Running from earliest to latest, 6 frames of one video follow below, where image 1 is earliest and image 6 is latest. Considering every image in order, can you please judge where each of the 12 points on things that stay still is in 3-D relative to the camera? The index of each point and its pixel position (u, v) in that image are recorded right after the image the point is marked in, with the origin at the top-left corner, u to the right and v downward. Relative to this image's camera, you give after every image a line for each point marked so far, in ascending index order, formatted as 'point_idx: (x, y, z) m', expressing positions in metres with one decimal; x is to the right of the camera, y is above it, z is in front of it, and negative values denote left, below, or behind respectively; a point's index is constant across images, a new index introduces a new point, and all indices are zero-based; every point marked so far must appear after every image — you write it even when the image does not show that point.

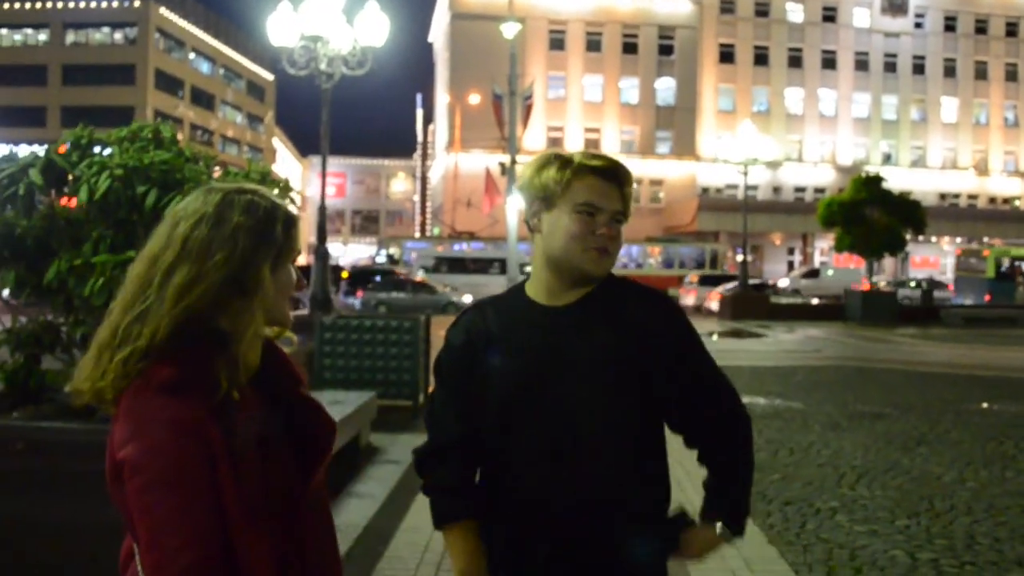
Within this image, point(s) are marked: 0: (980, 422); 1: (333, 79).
0: (+5.4, -1.5, +12.3) m
1: (-2.8, +3.2, +16.4) m
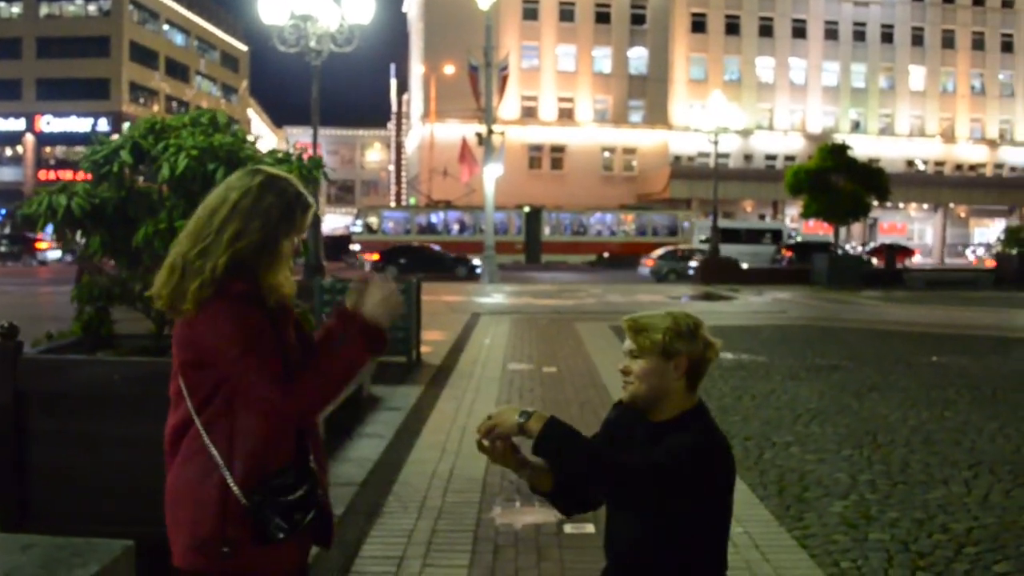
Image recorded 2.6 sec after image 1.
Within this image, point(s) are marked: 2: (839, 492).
0: (+5.3, -1.1, +13.4) m
1: (-3.1, +3.8, +17.1) m
2: (+2.2, -1.4, +7.0) m
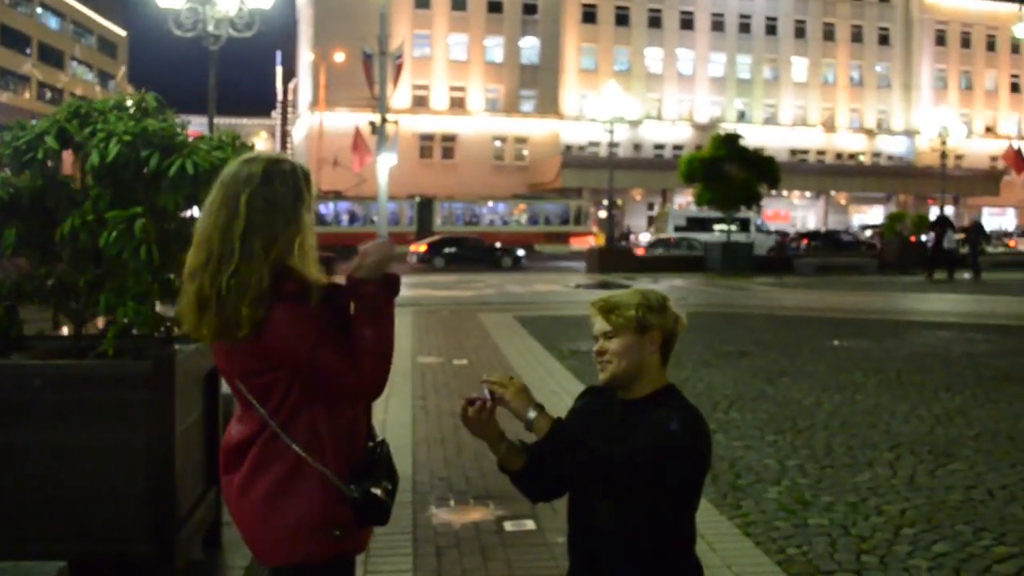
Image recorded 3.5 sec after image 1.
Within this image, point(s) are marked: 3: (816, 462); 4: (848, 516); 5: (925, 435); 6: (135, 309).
0: (+4.1, -0.9, +13.7) m
1: (-4.6, +3.9, +16.5) m
2: (+1.7, -1.3, +7.1) m
3: (+2.2, -1.2, +7.6) m
4: (+2.0, -1.3, +6.2) m
5: (+3.4, -1.2, +8.6) m
6: (-1.7, -0.1, +4.8) m
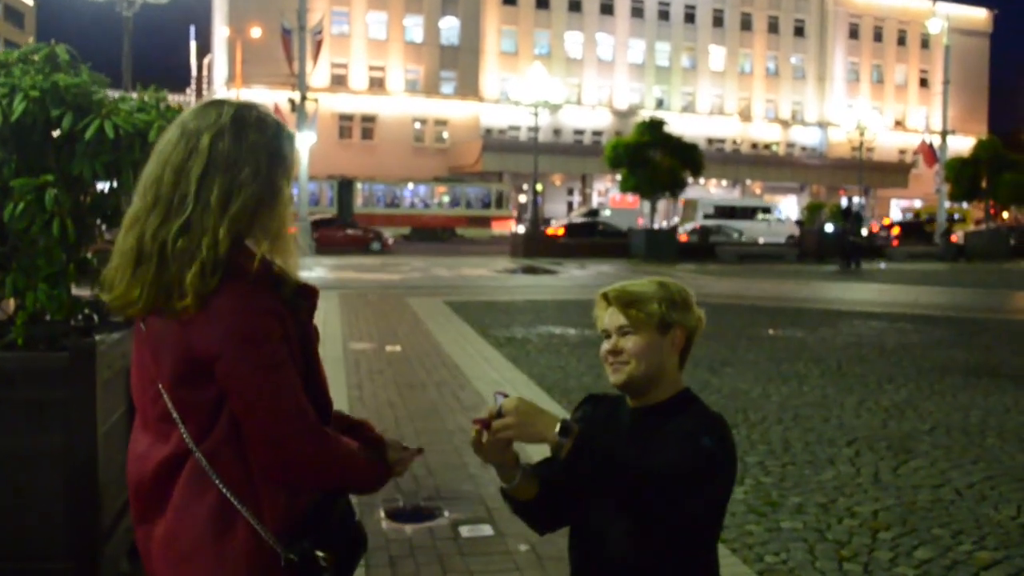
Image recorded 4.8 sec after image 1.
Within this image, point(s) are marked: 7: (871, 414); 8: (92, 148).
0: (+3.3, -0.7, +13.5) m
1: (-5.6, +4.1, +15.6) m
2: (+1.4, -1.2, +6.7) m
3: (+1.8, -1.2, +7.3) m
4: (+1.7, -1.3, +5.9) m
5: (+2.9, -1.1, +8.4) m
6: (-1.9, 0.0, +4.2) m
7: (+3.1, -1.1, +9.1) m
8: (-1.7, +0.6, +4.2) m
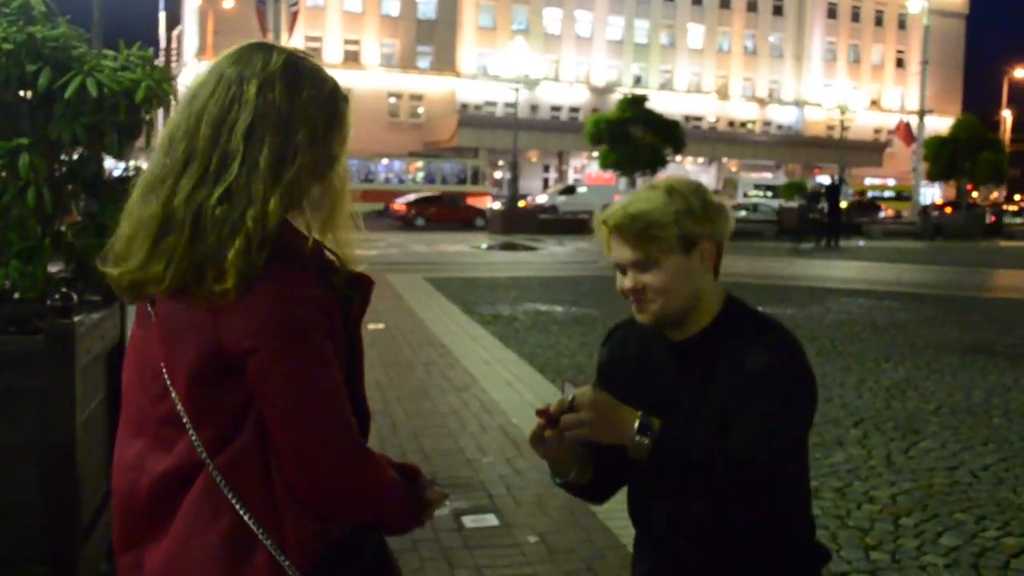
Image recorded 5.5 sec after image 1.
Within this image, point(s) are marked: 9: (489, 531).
0: (+3.1, -0.4, +13.3) m
1: (-5.8, +4.5, +15.0) m
2: (+1.4, -1.1, +6.5) m
3: (+1.8, -1.0, +7.0) m
4: (+1.7, -1.2, +5.6) m
5: (+2.9, -0.9, +8.2) m
6: (-1.8, +0.1, +3.8) m
7: (+3.0, -0.9, +8.9) m
8: (-1.6, +0.6, +3.8) m
9: (-0.1, -1.2, +5.1) m
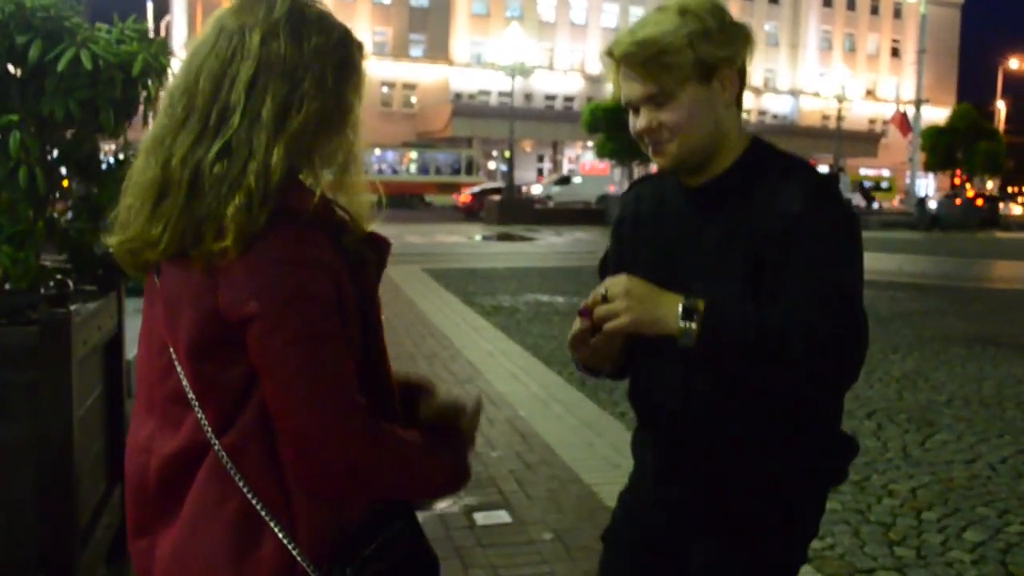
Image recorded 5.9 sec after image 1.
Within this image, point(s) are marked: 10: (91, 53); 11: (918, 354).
0: (+3.1, -0.3, +13.2) m
1: (-5.8, +4.6, +14.8) m
2: (+1.5, -1.0, +6.3) m
3: (+1.8, -0.9, +6.8) m
4: (+1.8, -1.1, +5.5) m
5: (+2.9, -0.9, +8.0) m
6: (-1.7, +0.1, +3.7) m
7: (+3.1, -0.8, +8.8) m
8: (-1.5, +0.7, +3.6) m
9: (0.0, -1.1, +4.9) m
10: (-1.4, +0.8, +3.6) m
11: (+4.0, -0.7, +10.5) m
